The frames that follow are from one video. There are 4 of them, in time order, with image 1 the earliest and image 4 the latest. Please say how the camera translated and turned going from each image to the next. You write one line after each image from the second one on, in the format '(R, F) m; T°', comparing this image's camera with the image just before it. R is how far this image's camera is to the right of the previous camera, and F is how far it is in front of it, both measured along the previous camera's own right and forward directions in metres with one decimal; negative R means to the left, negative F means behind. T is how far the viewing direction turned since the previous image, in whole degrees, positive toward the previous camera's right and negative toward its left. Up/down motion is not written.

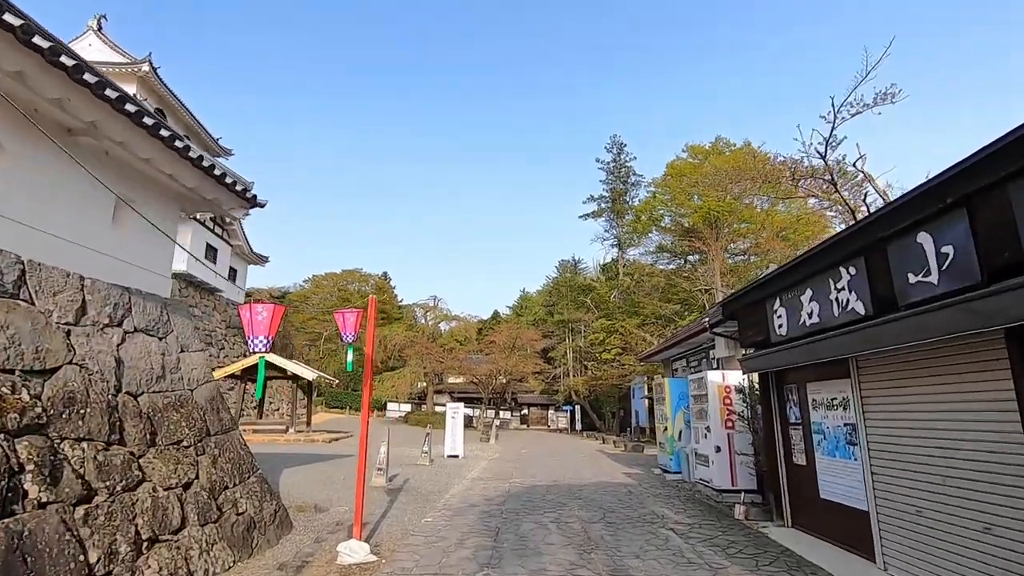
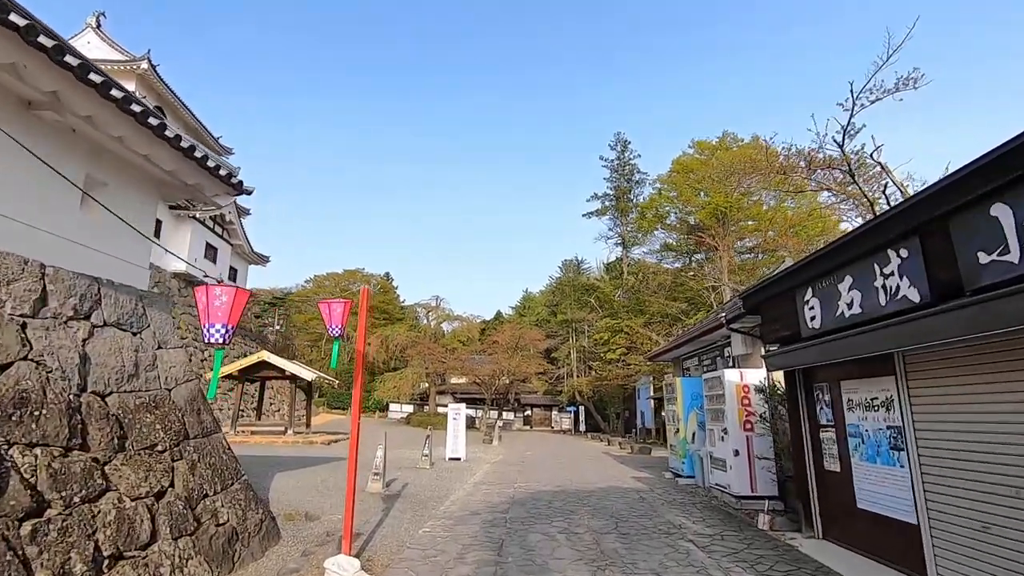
(0.0, +0.5) m; 0°
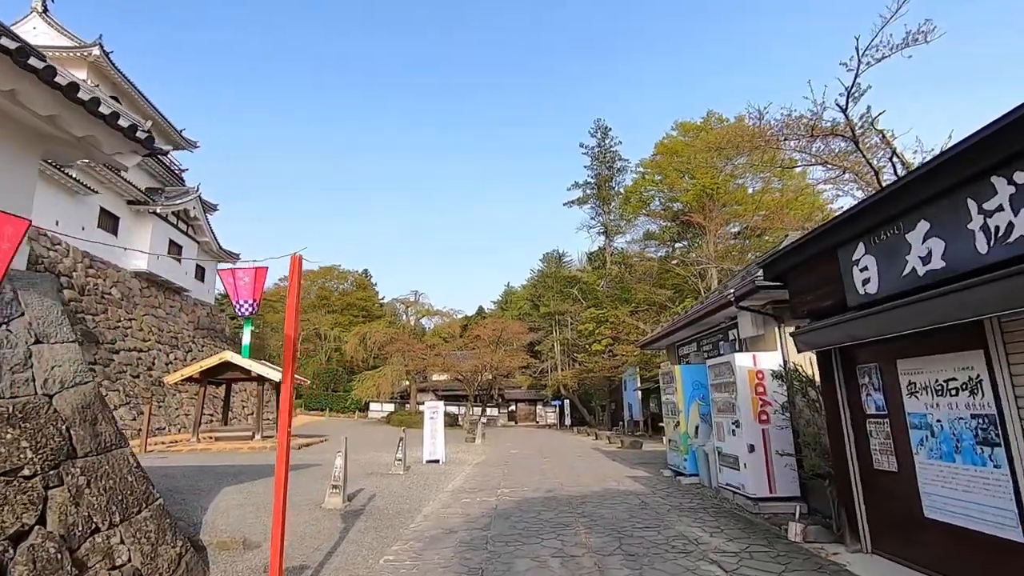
(0.0, +1.0) m; +2°
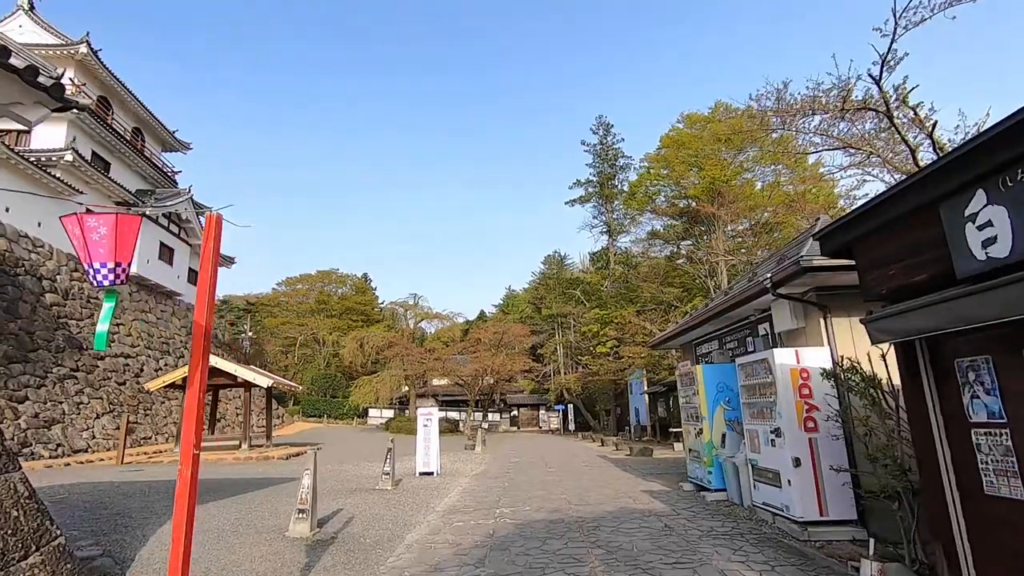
(0.0, +1.0) m; 0°
